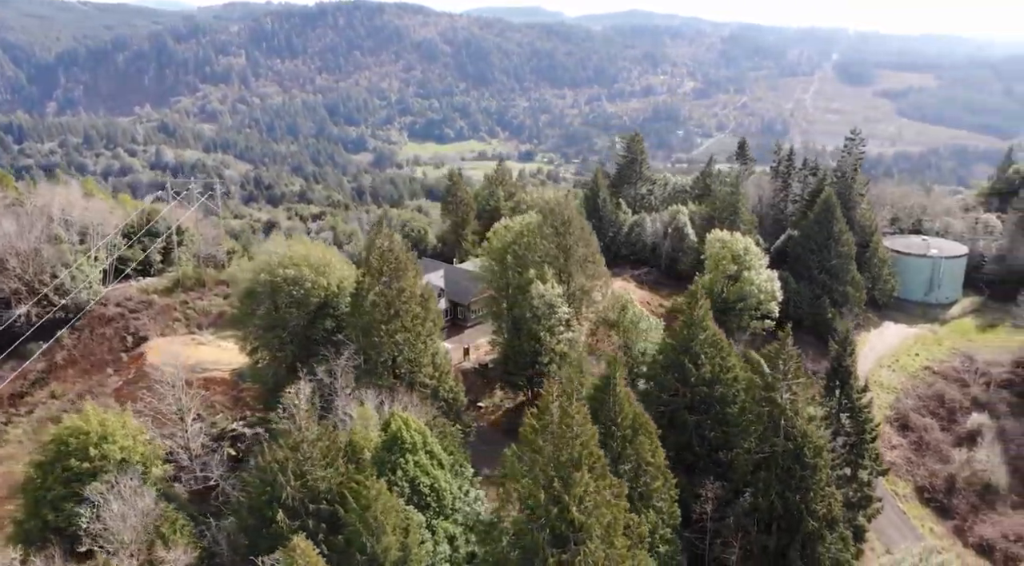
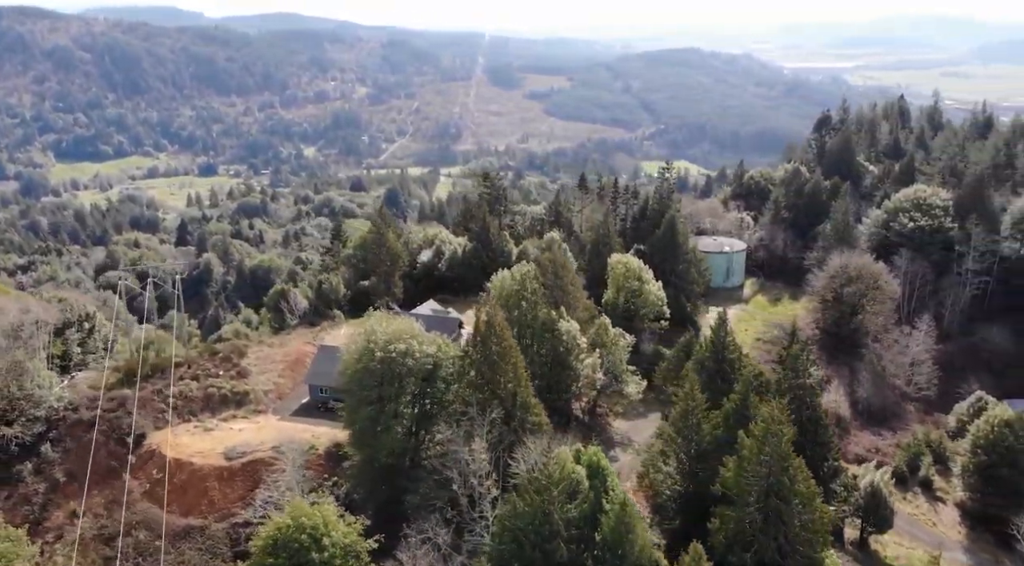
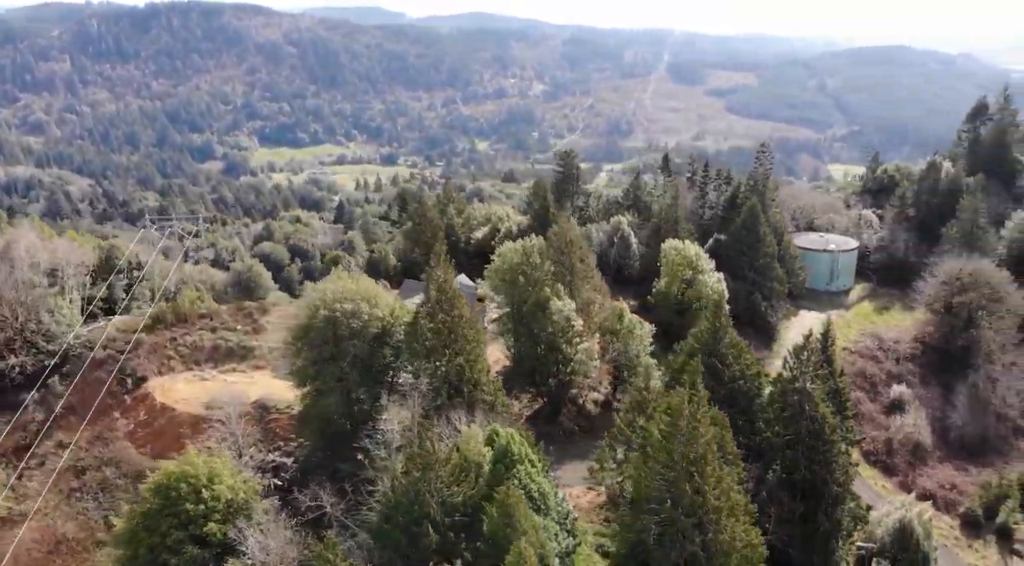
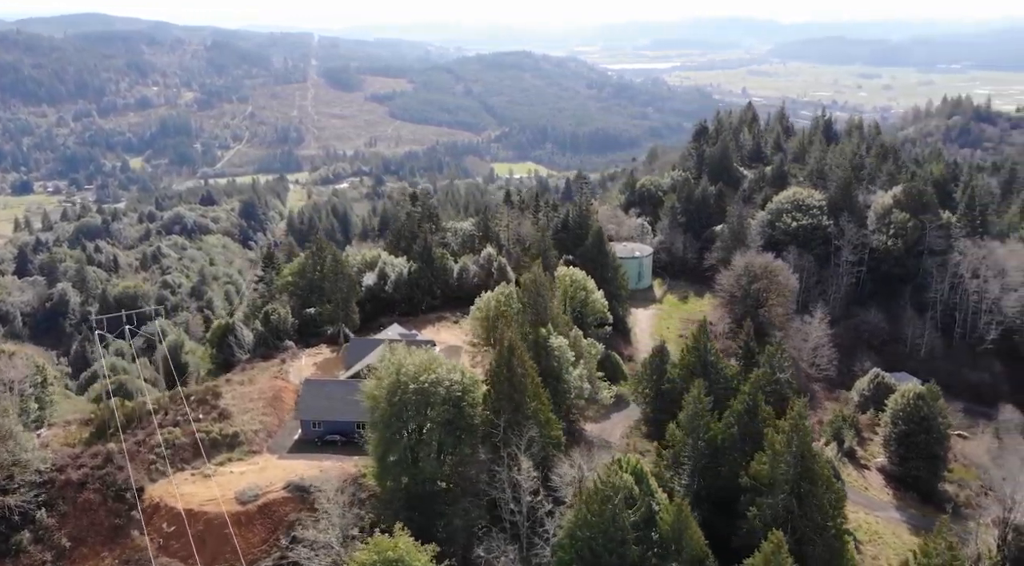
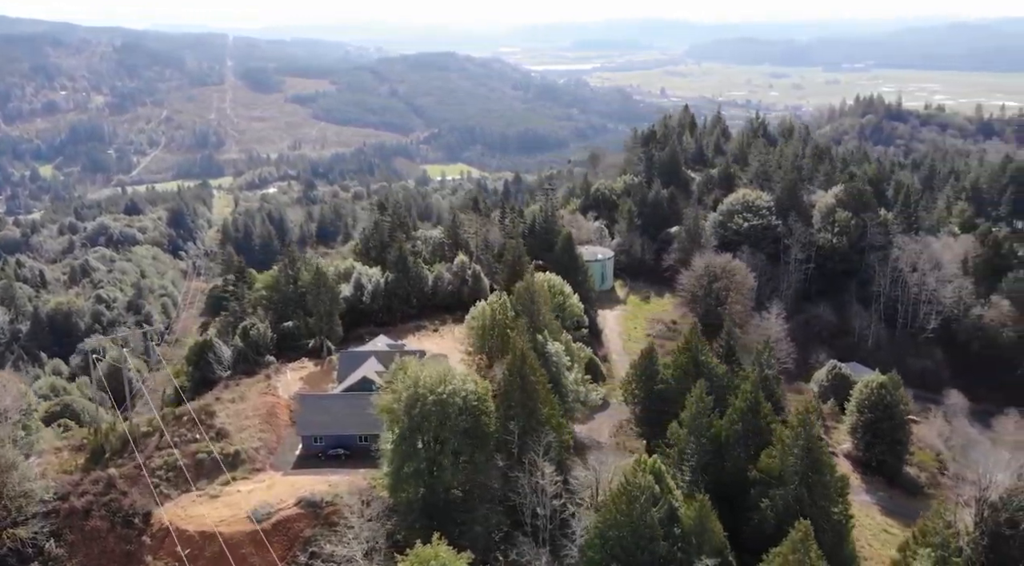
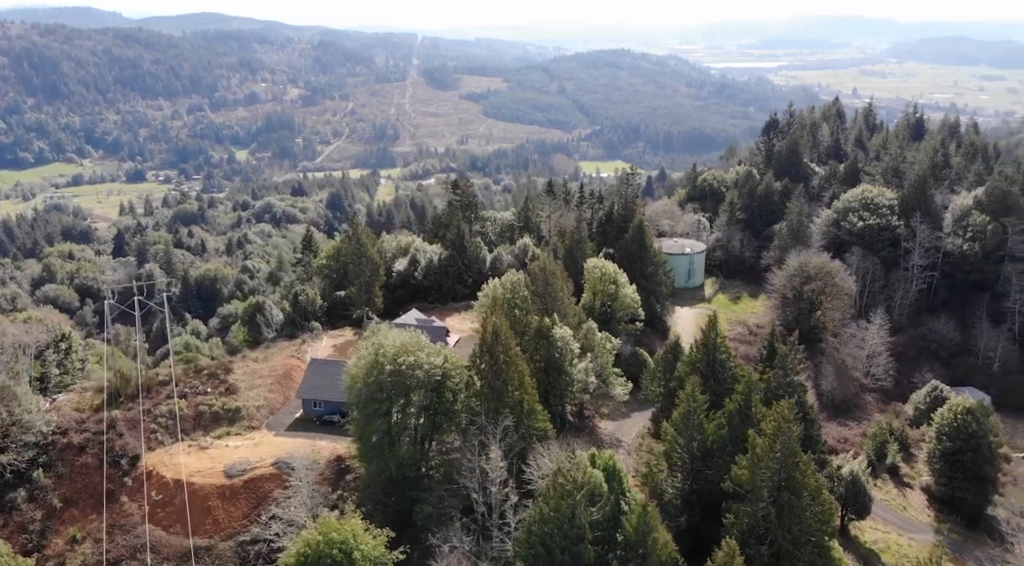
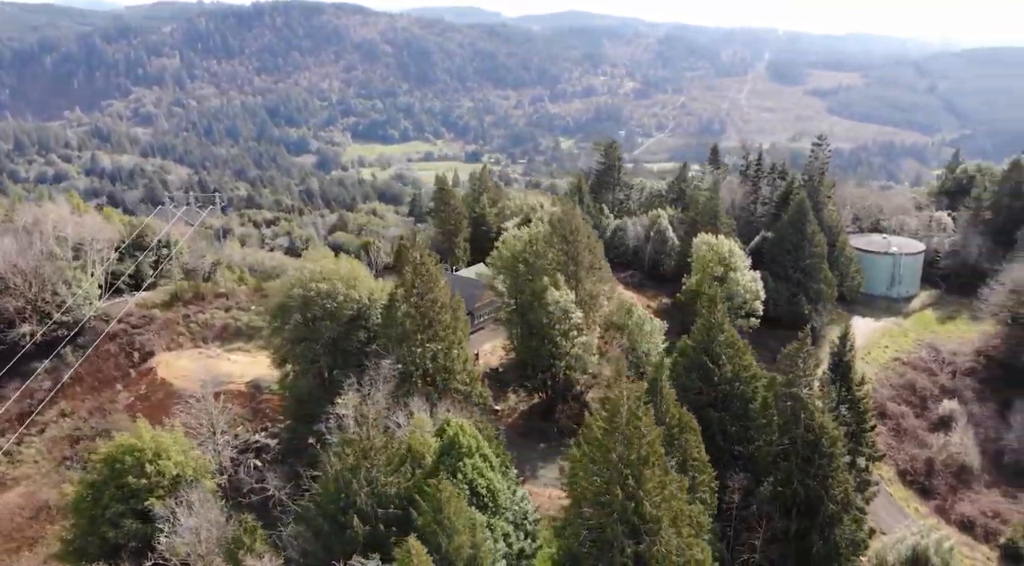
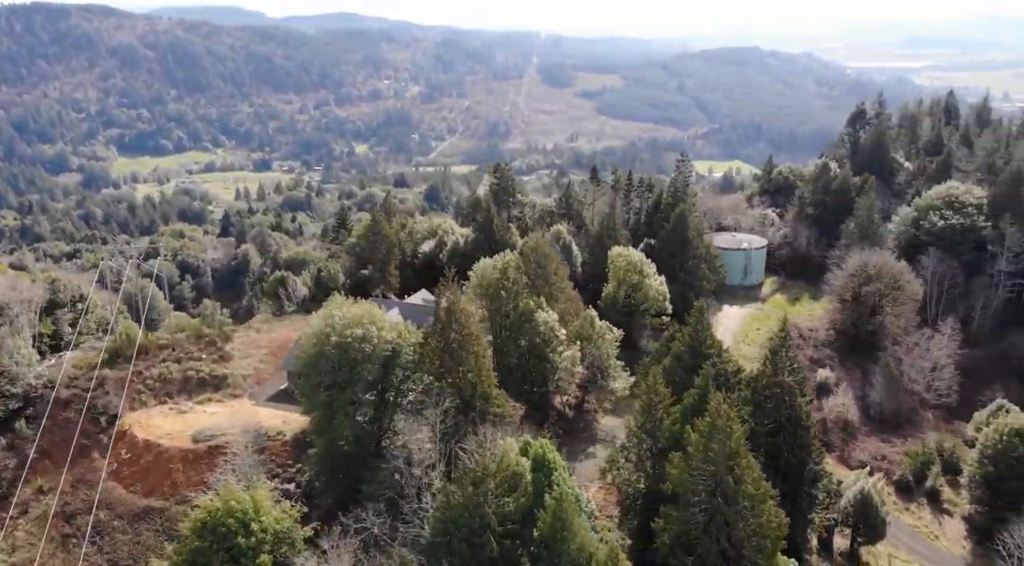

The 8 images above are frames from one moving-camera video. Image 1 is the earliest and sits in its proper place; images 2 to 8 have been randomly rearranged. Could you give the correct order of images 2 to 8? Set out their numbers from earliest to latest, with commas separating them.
7, 3, 8, 2, 6, 4, 5
